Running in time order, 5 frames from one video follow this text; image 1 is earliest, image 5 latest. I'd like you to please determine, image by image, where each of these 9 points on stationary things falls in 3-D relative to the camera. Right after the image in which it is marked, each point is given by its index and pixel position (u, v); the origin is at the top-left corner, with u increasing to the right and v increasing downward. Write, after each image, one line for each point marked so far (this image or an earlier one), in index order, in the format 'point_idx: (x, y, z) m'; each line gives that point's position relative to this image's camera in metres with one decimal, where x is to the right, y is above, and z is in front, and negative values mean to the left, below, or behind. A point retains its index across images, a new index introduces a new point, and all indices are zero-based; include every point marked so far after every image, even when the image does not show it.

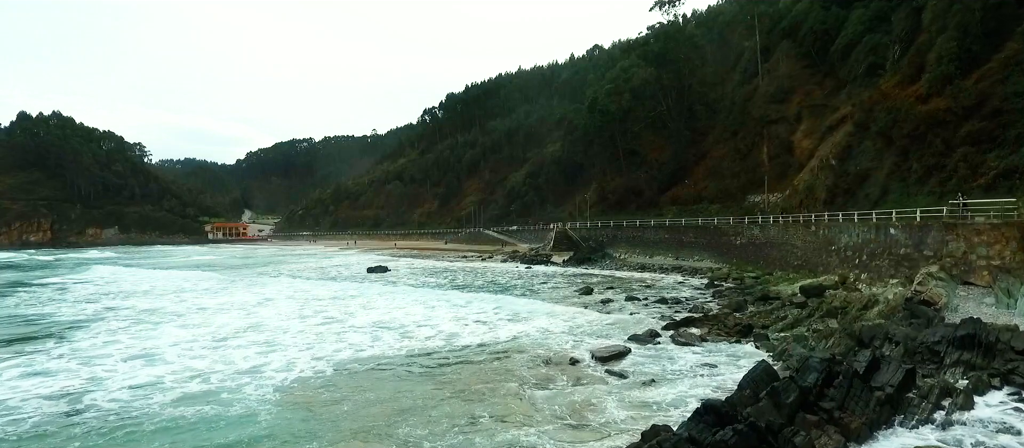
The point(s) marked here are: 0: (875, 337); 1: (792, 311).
0: (+7.0, -2.2, +11.2) m
1: (+7.9, -2.5, +16.3) m
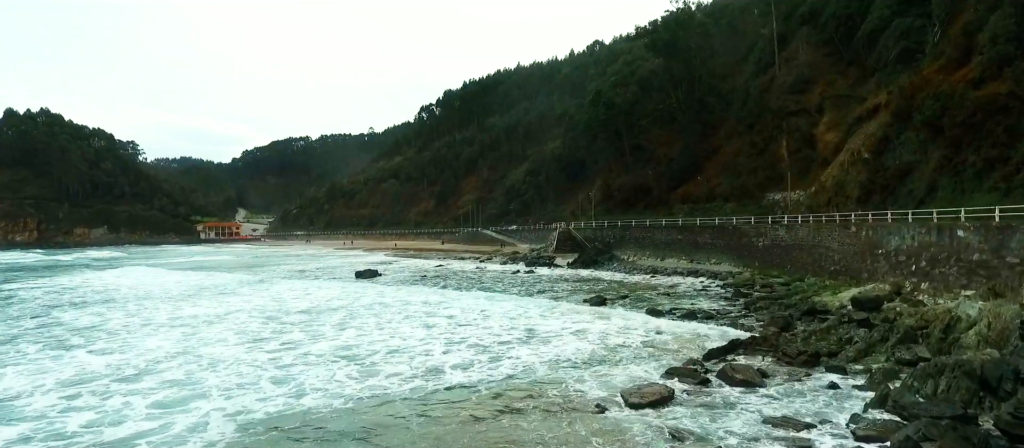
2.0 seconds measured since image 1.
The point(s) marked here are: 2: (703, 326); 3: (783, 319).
0: (+7.0, -2.2, +8.2) m
1: (+8.0, -2.5, +13.3) m
2: (+5.0, -2.7, +15.0) m
3: (+7.1, -2.5, +15.1) m
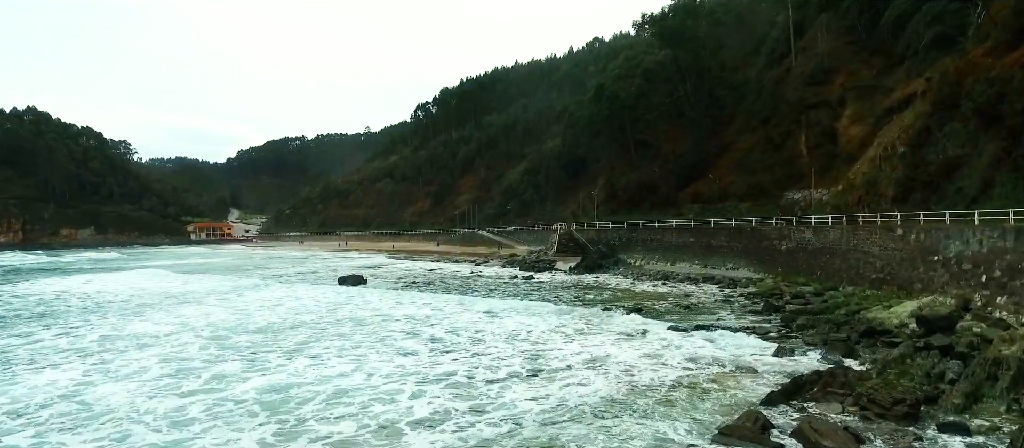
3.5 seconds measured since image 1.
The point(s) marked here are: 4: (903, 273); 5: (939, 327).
0: (+7.0, -2.2, +5.4) m
1: (+7.9, -2.6, +10.5) m
2: (+4.9, -2.7, +12.1) m
3: (+7.0, -2.5, +12.2) m
4: (+12.9, -1.6, +19.0) m
5: (+9.9, -2.4, +13.4) m
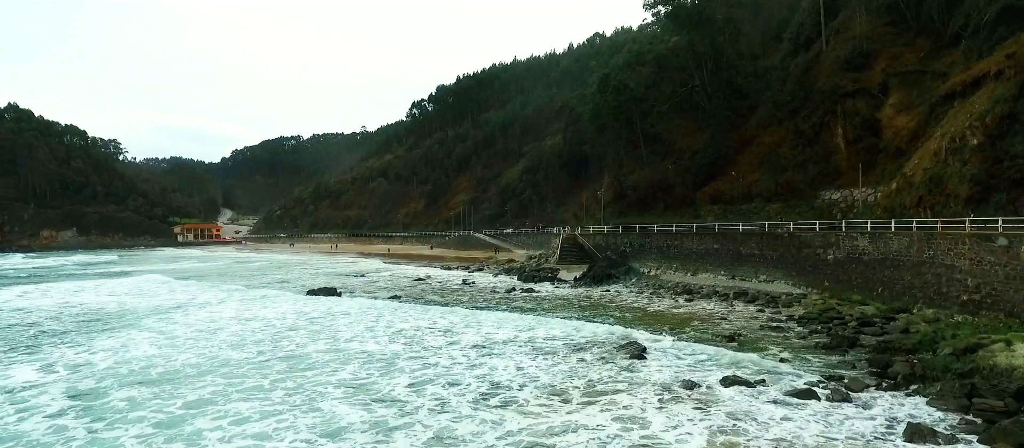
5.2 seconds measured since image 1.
0: (+6.8, -2.4, +1.1) m
1: (+7.8, -2.8, +6.2) m
2: (+4.7, -2.9, +7.8) m
3: (+6.9, -2.7, +7.9) m
4: (+12.7, -1.8, +14.7) m
5: (+9.8, -2.6, +9.1) m
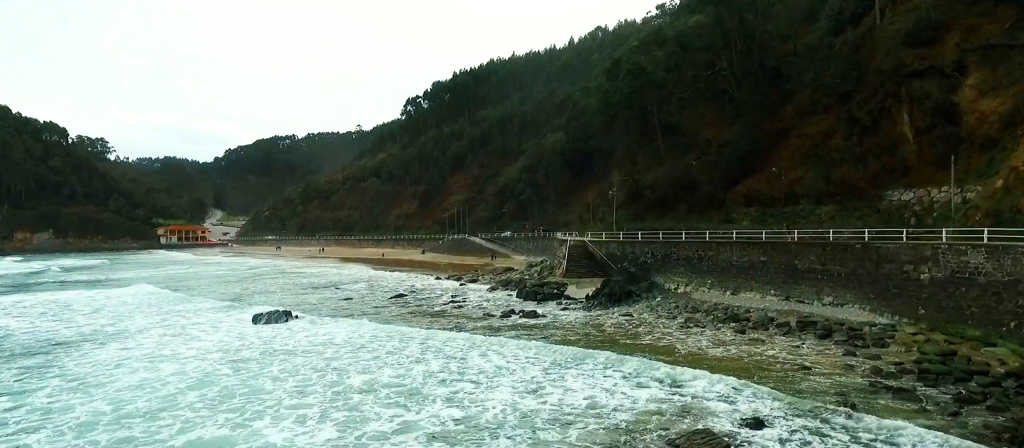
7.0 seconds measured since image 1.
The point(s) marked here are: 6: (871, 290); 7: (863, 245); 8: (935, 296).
0: (+6.8, -2.7, -4.3) m
1: (+7.7, -3.0, +0.8) m
2: (+4.7, -3.2, +2.4) m
3: (+6.8, -3.0, +2.5) m
4: (+12.7, -2.1, +9.3) m
5: (+9.8, -2.9, +3.7) m
6: (+11.6, -2.1, +18.6) m
7: (+11.6, -0.7, +19.1) m
8: (+12.3, -2.1, +16.7) m
